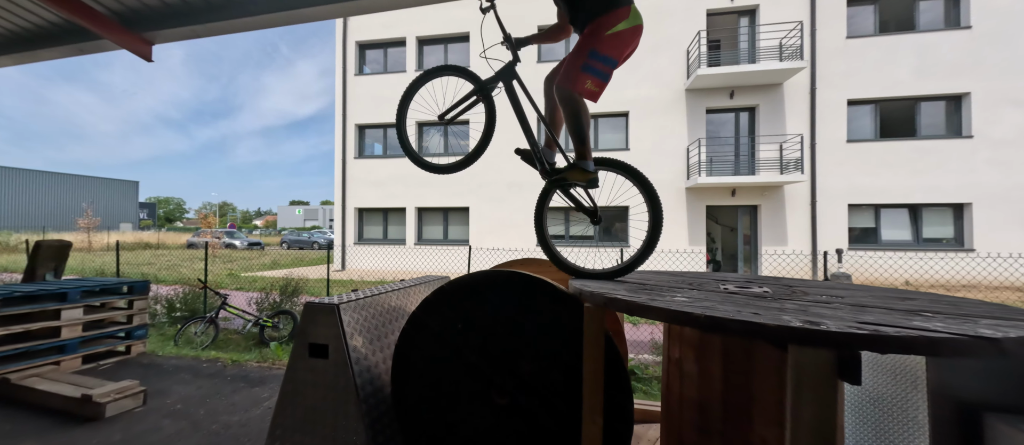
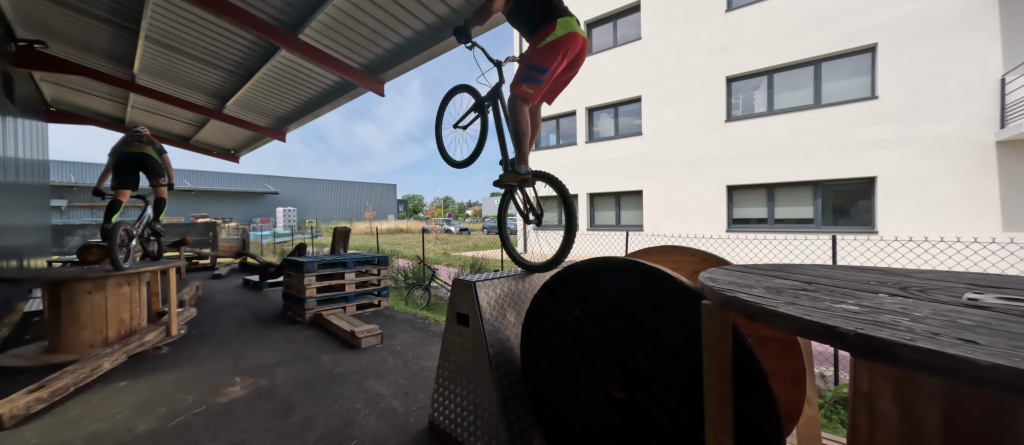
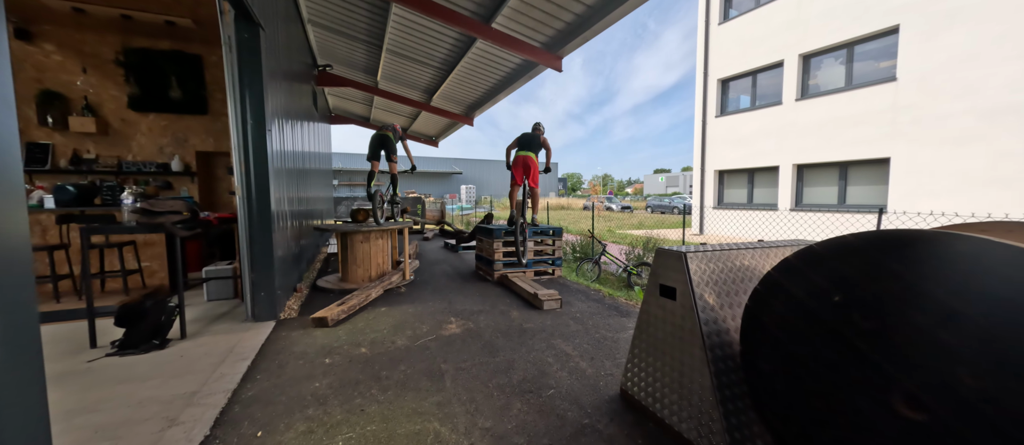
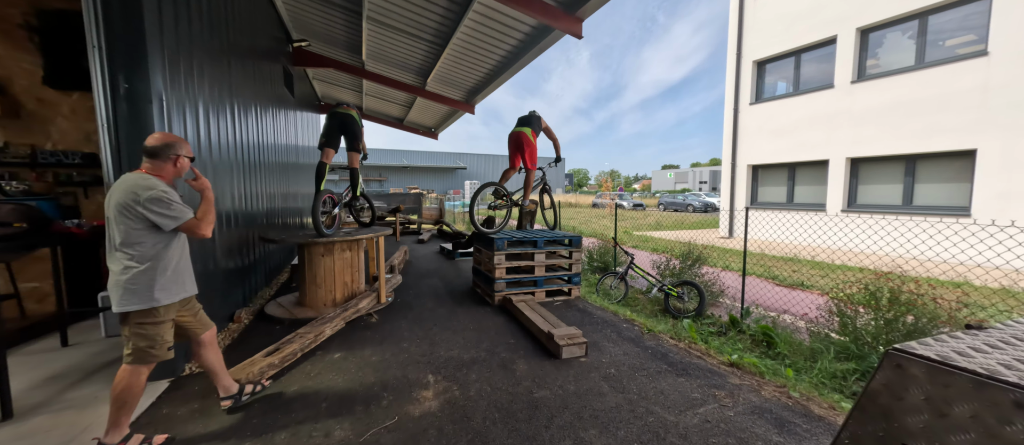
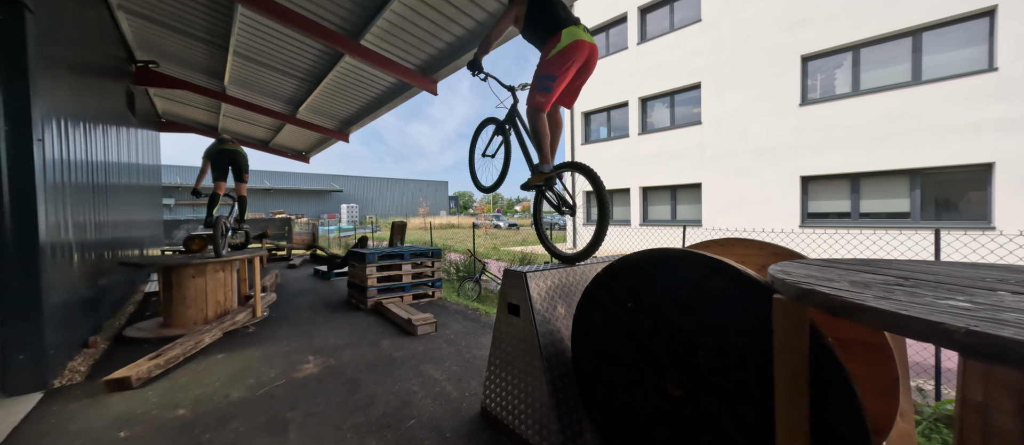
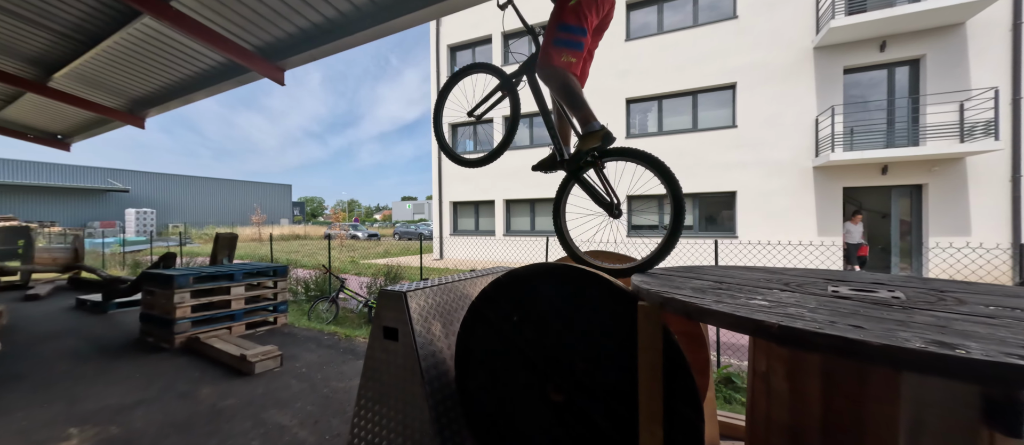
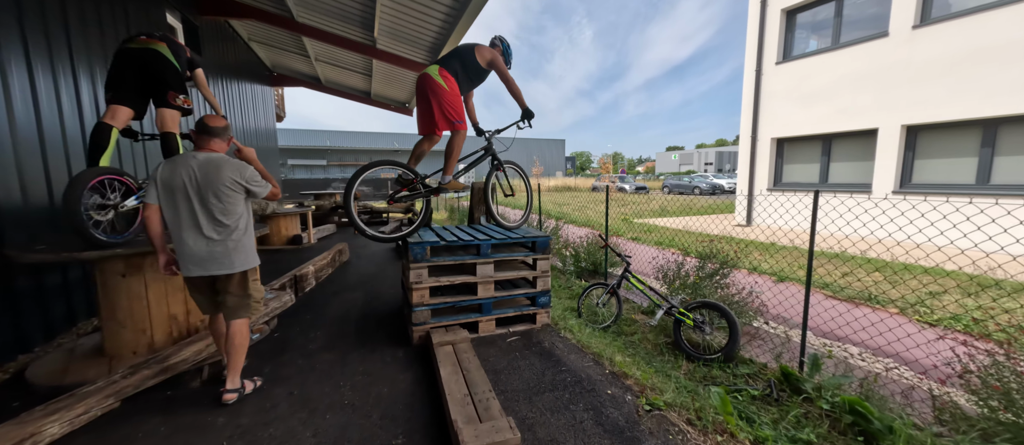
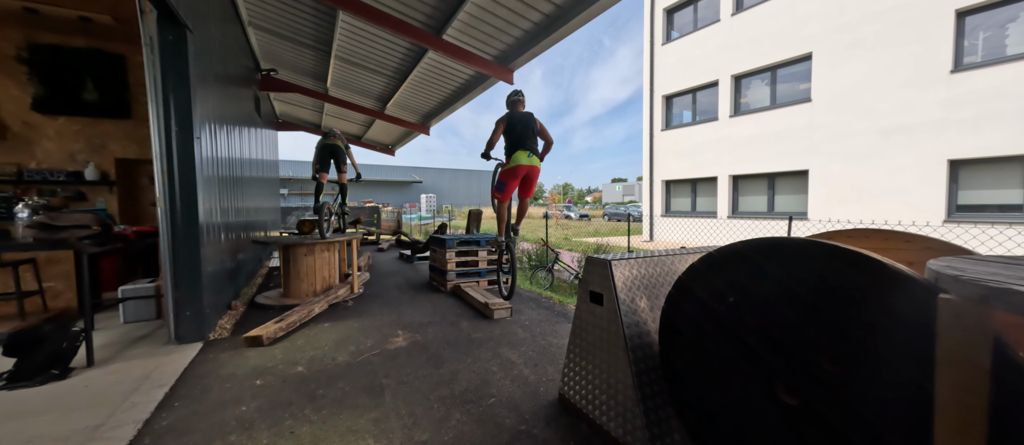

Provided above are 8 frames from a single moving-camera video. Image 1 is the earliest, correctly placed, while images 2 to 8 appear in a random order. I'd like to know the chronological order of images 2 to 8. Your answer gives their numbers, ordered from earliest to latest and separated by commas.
6, 2, 5, 8, 3, 4, 7
